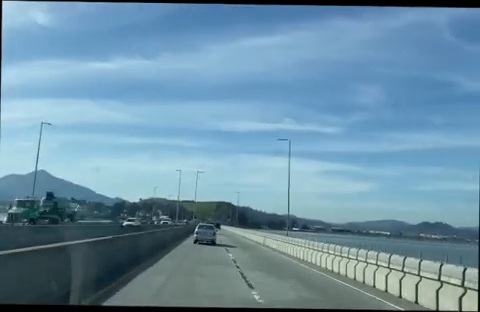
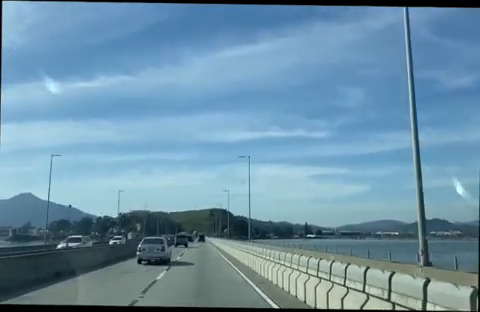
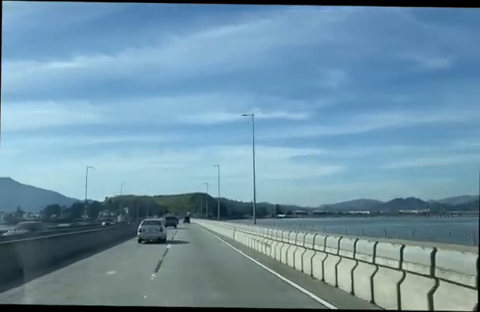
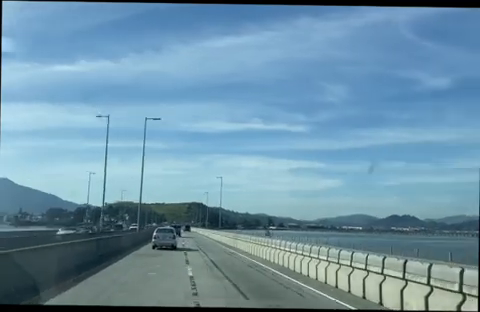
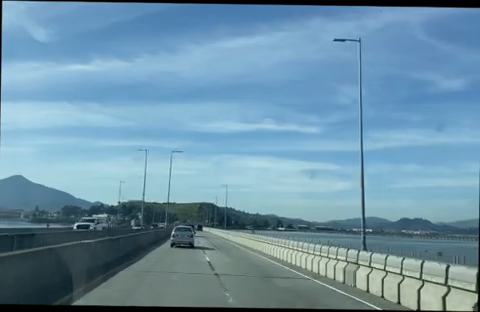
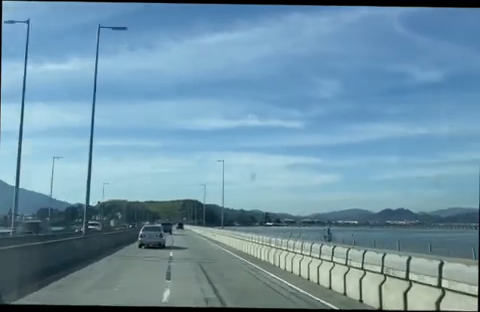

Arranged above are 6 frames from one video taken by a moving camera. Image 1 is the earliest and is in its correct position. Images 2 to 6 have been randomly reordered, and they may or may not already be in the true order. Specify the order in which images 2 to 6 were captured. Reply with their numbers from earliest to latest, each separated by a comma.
5, 4, 6, 3, 2
